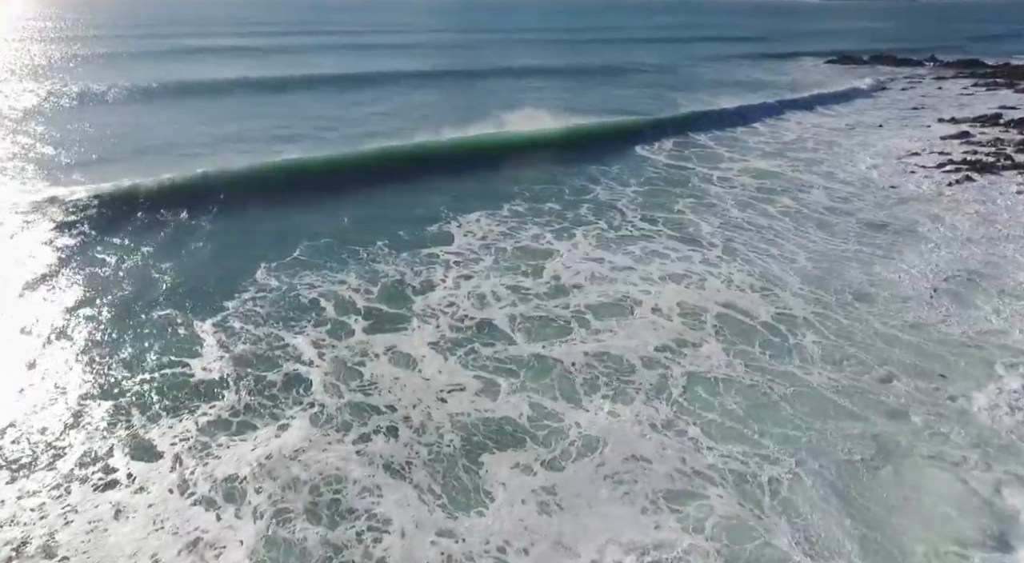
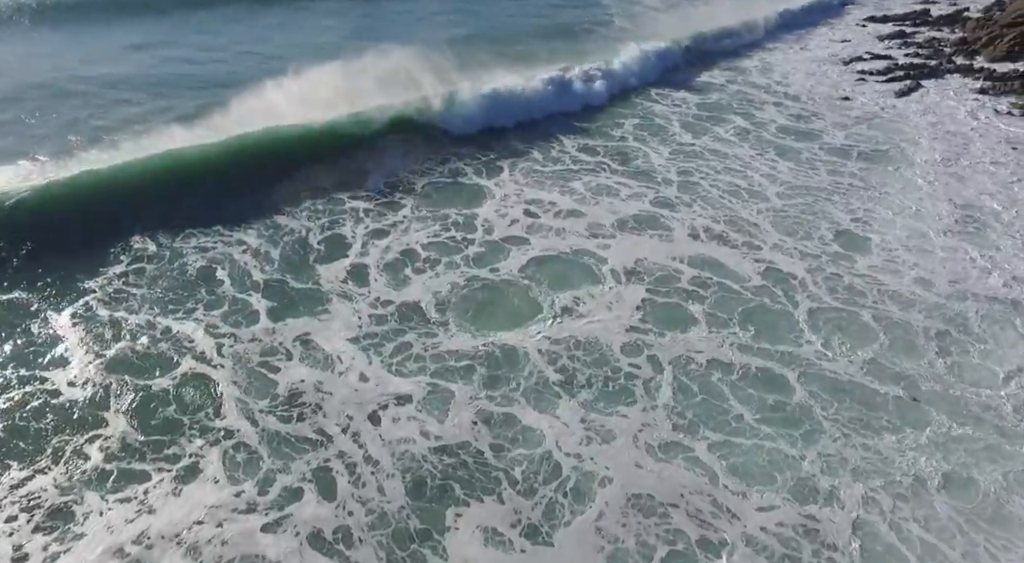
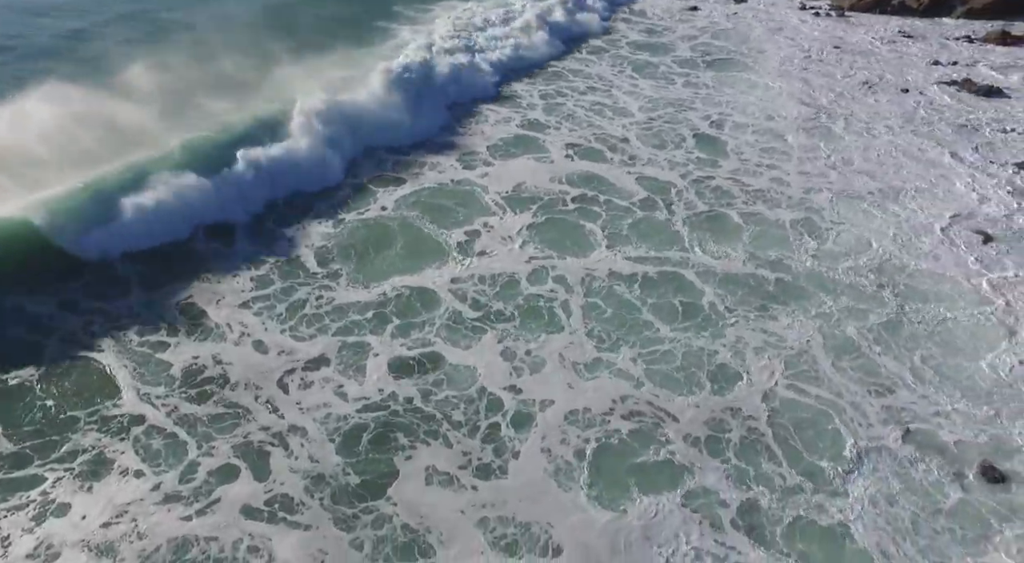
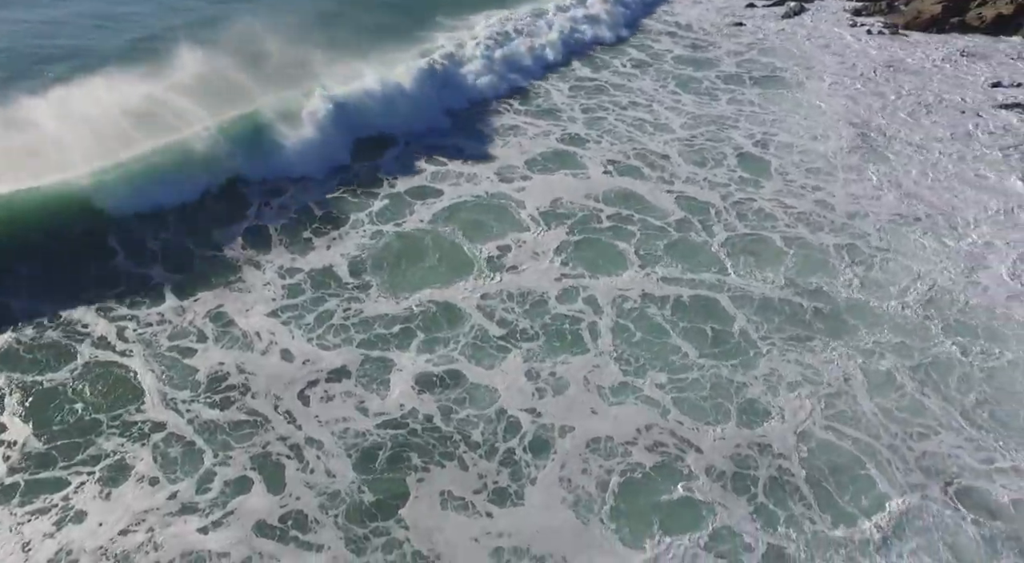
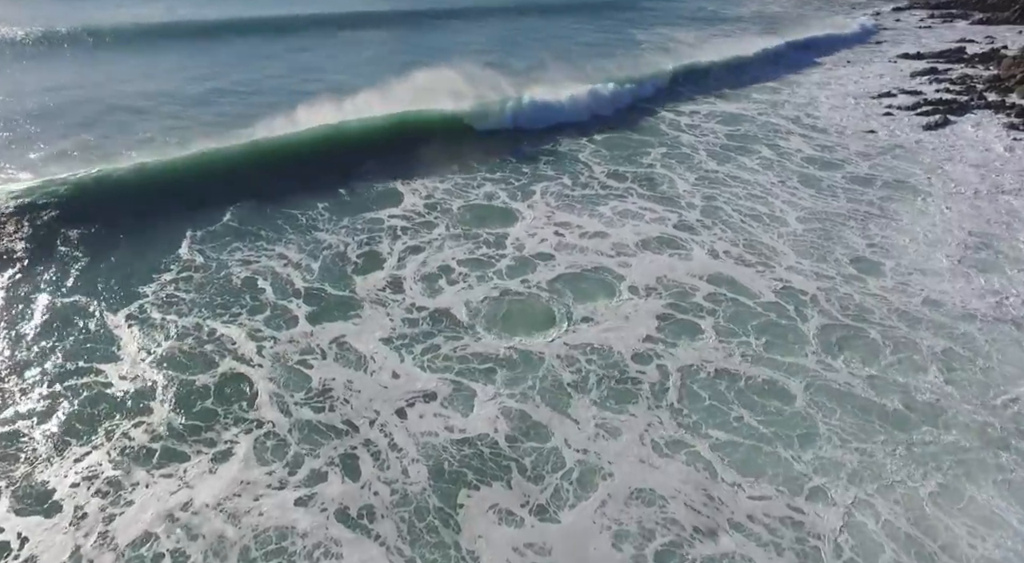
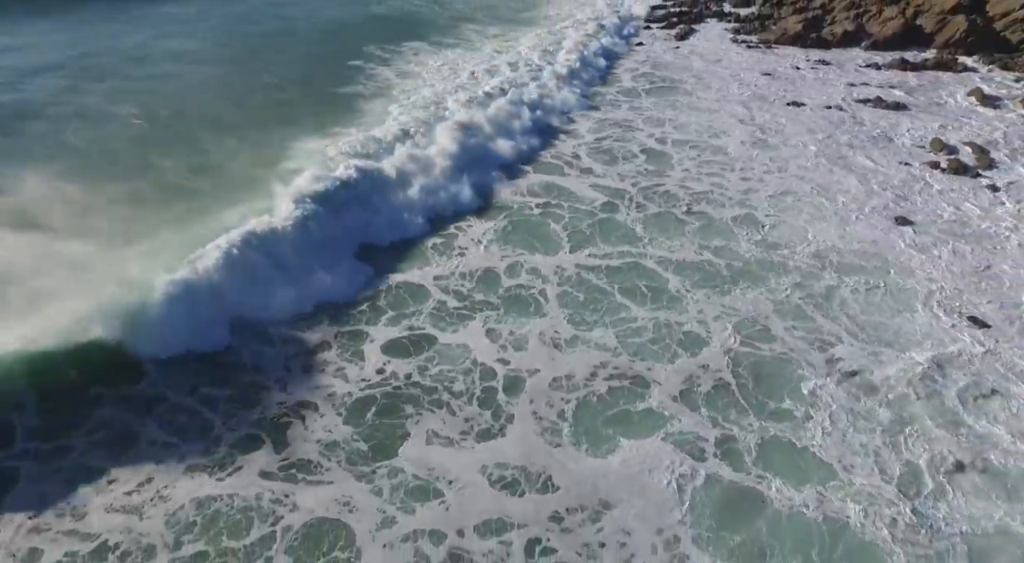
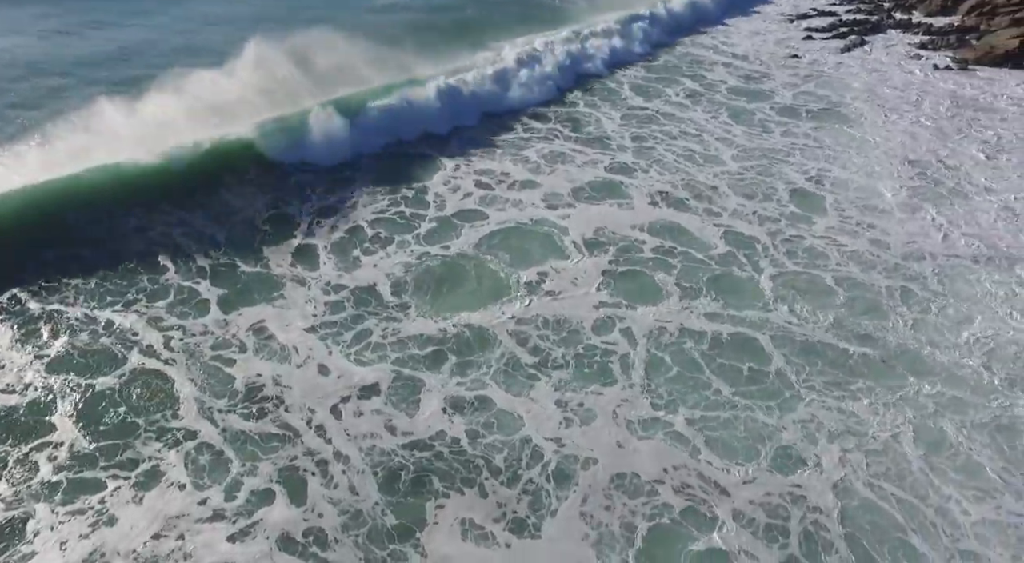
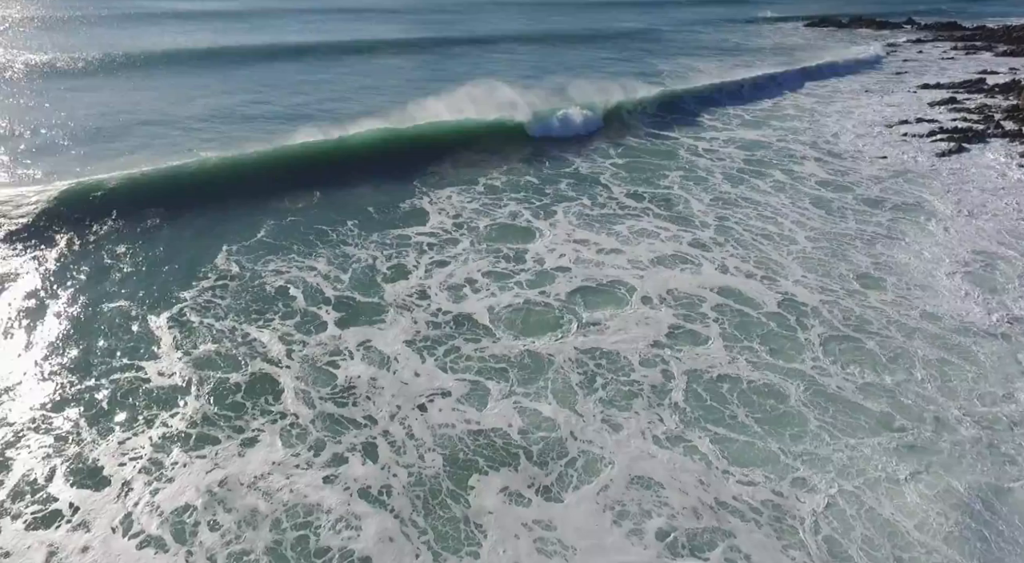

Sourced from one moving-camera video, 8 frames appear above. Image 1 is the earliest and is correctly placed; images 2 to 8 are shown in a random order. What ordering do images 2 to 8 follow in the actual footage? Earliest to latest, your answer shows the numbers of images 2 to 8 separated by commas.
8, 5, 2, 7, 4, 3, 6
